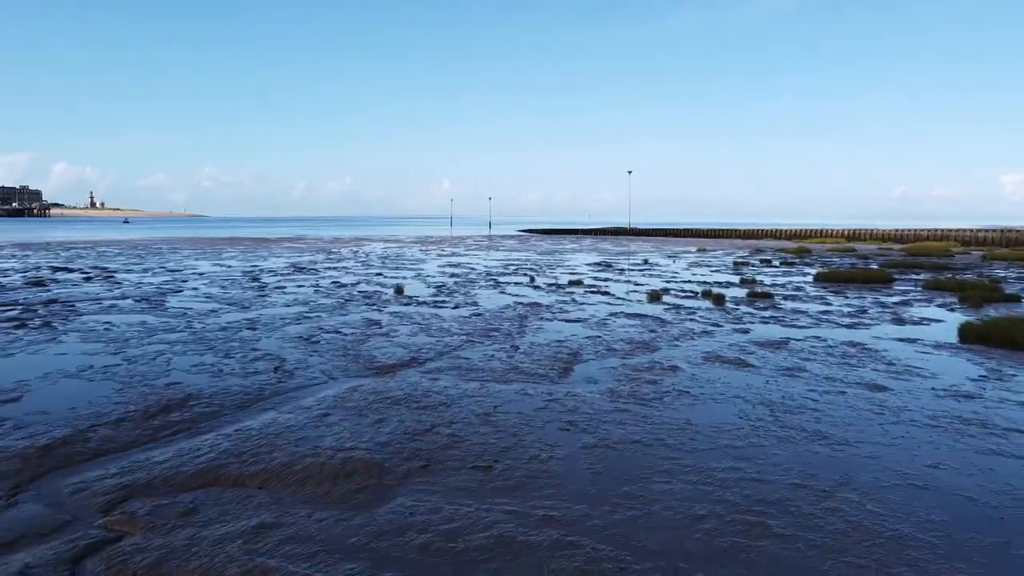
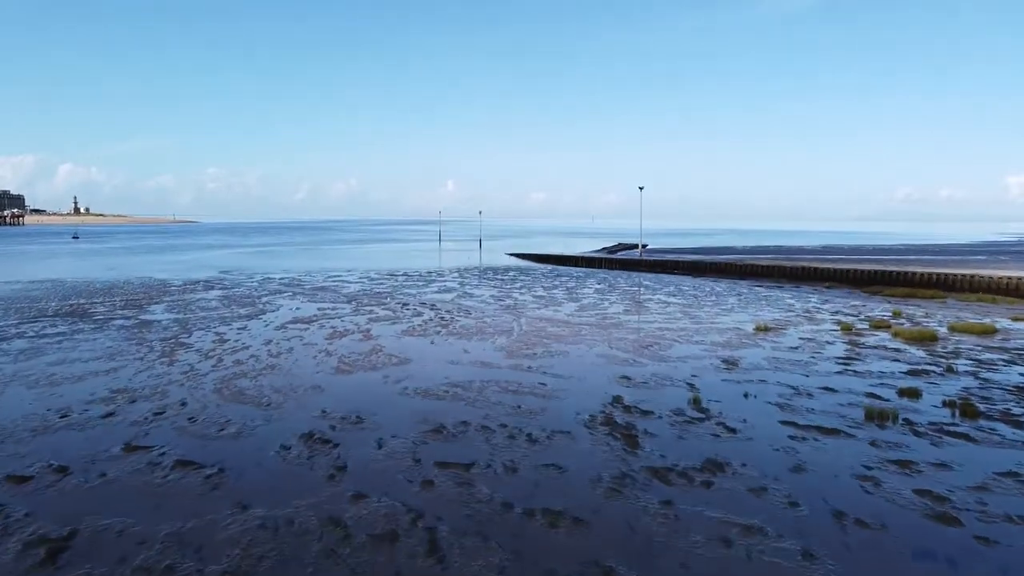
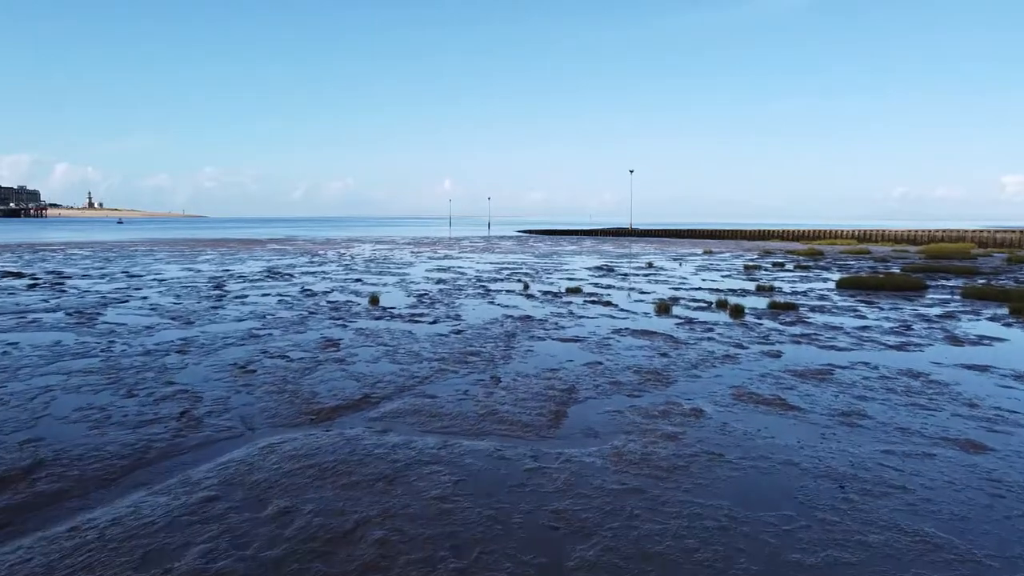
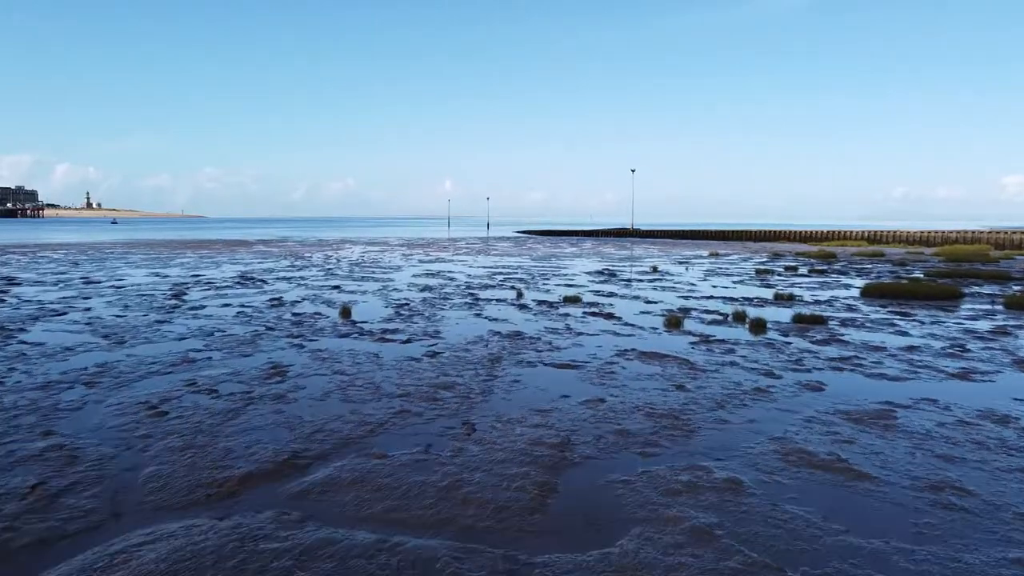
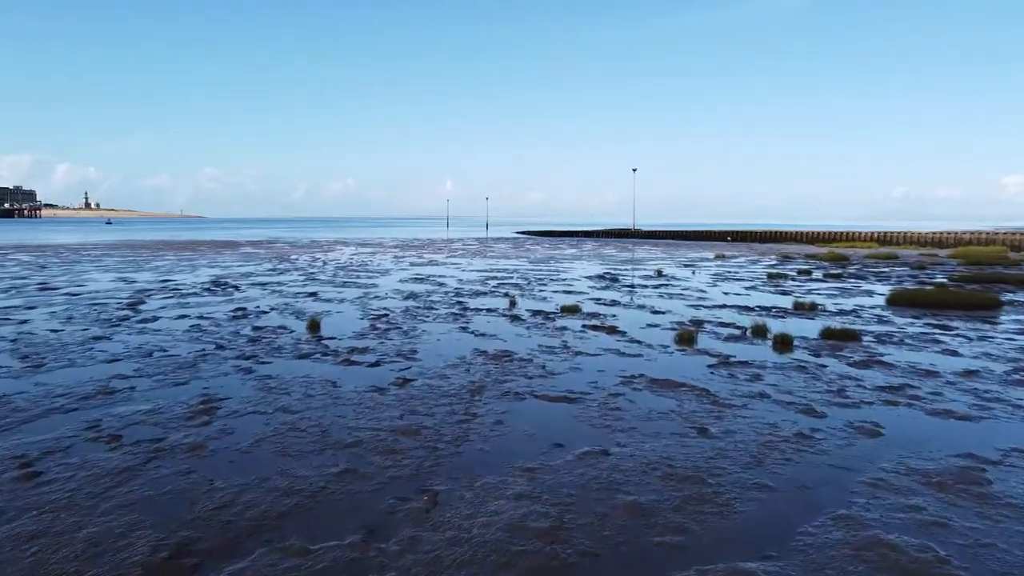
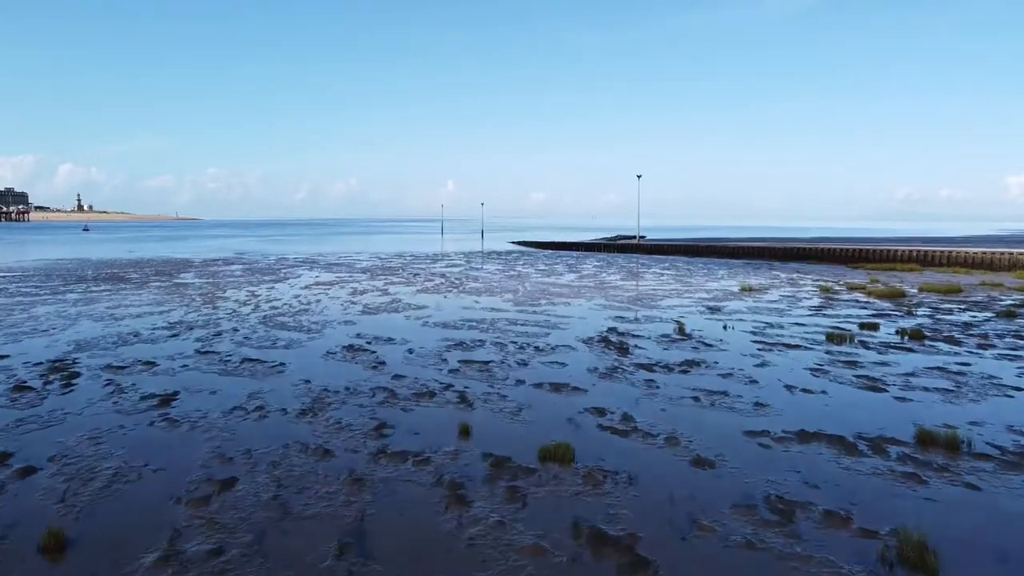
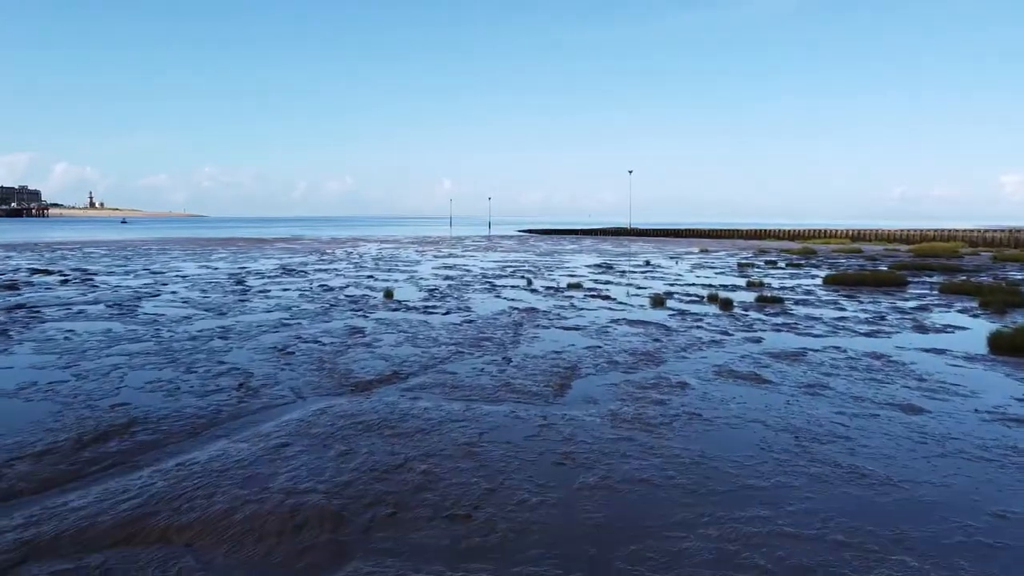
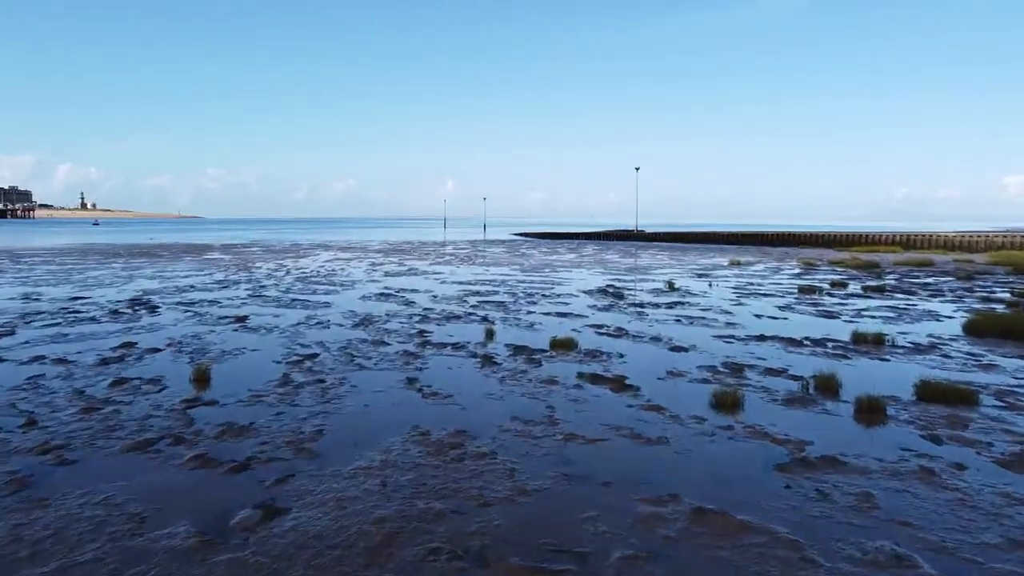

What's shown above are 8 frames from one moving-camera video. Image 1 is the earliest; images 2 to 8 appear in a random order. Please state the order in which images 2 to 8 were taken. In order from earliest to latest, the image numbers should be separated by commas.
7, 3, 4, 5, 8, 6, 2
